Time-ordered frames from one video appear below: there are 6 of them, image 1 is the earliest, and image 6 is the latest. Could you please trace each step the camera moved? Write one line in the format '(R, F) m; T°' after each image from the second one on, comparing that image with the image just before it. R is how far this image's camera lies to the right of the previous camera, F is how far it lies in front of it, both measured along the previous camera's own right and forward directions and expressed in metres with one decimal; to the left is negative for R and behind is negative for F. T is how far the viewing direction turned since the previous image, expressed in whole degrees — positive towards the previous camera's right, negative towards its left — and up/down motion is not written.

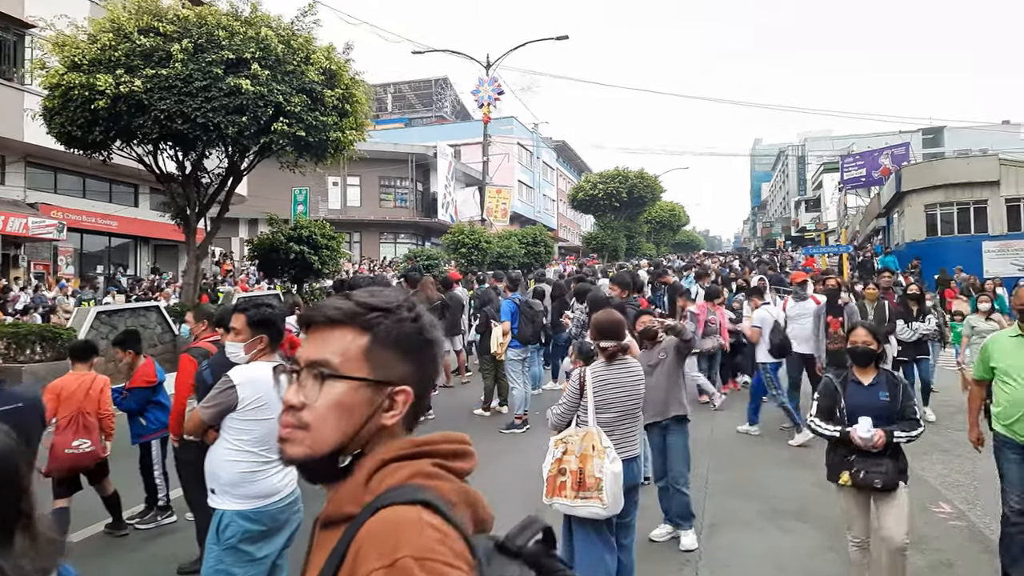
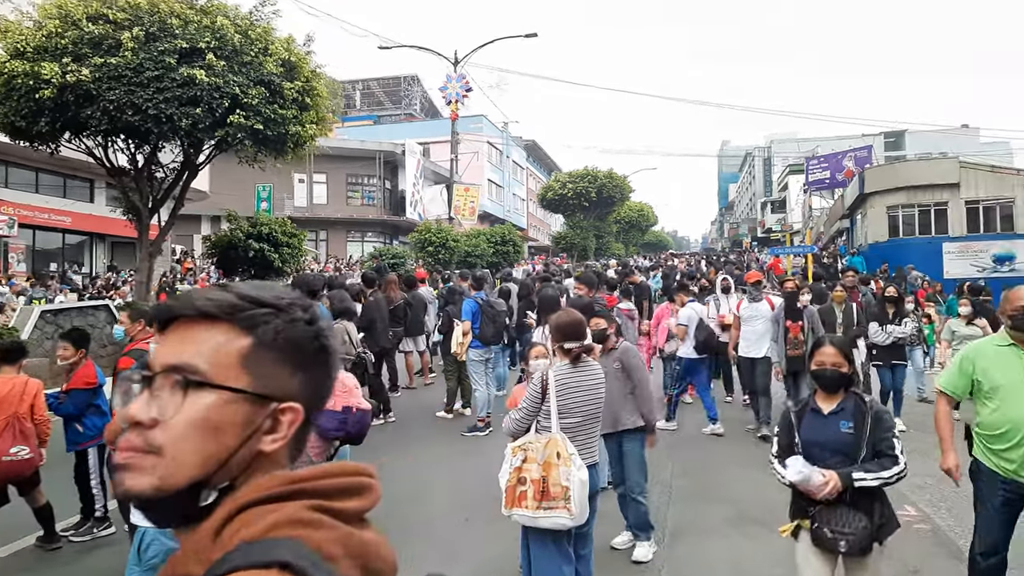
(+0.1, +0.2) m; +2°
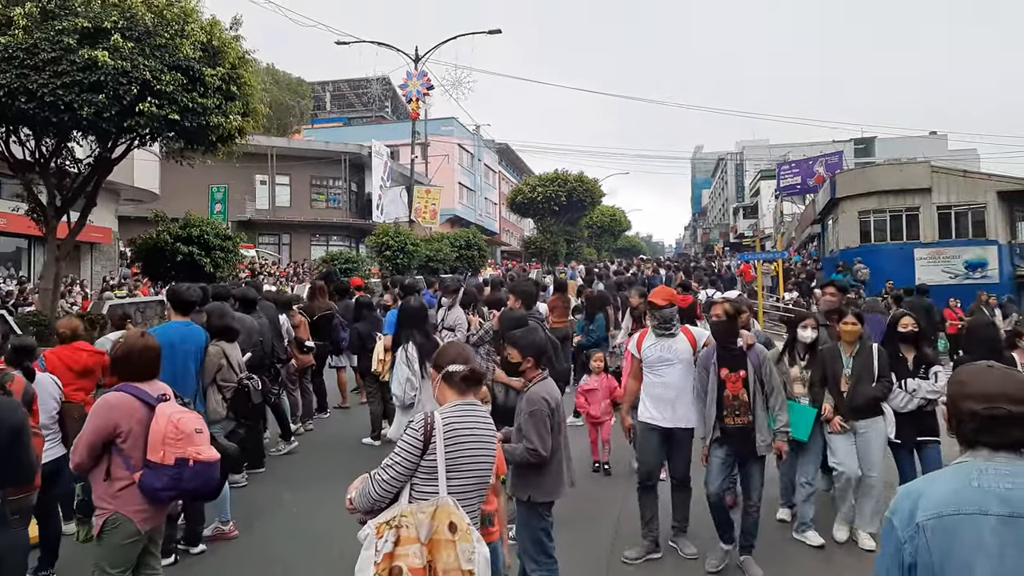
(+0.5, +1.0) m; +2°
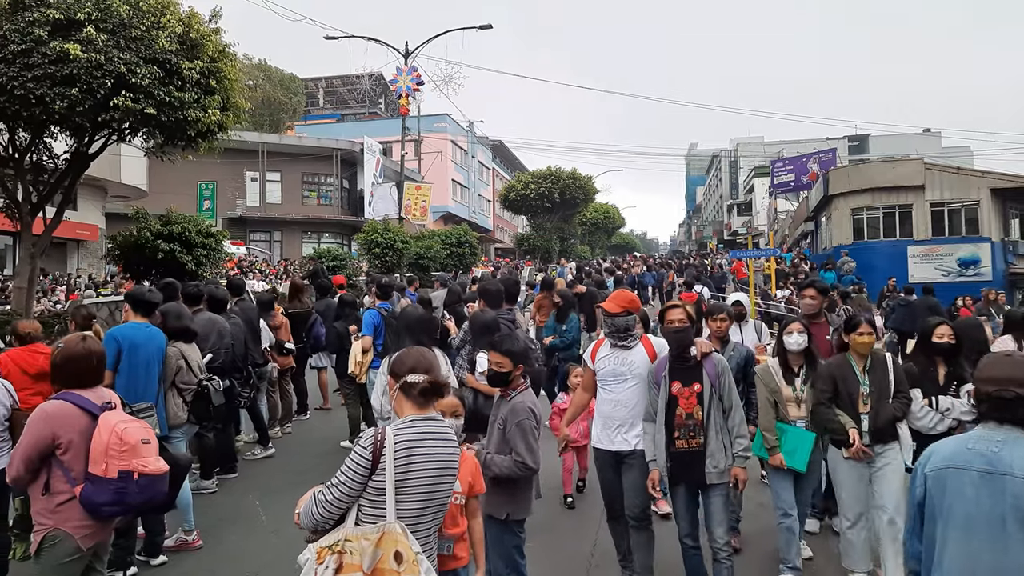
(+0.1, +0.2) m; 0°
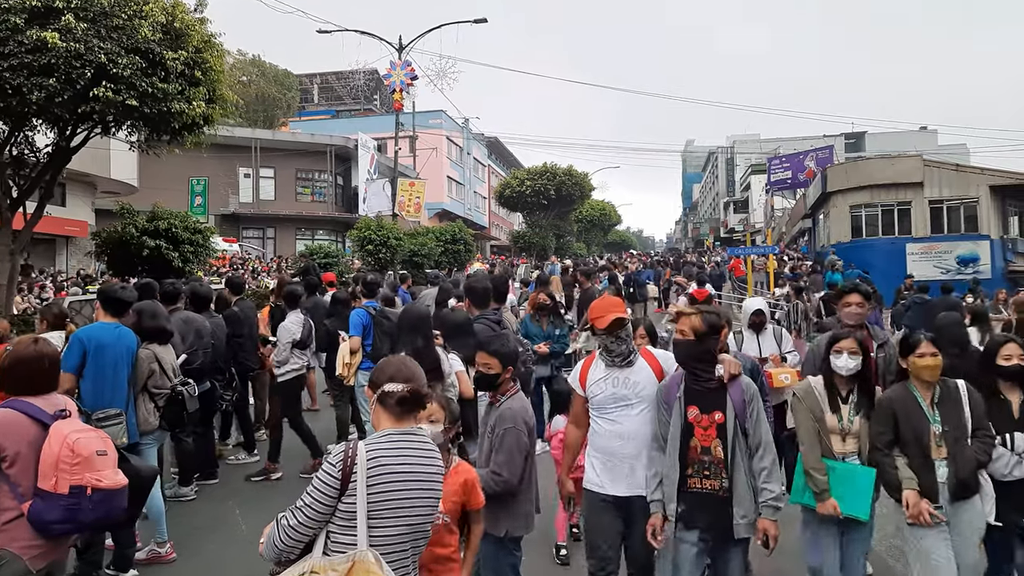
(0.0, +0.3) m; 0°
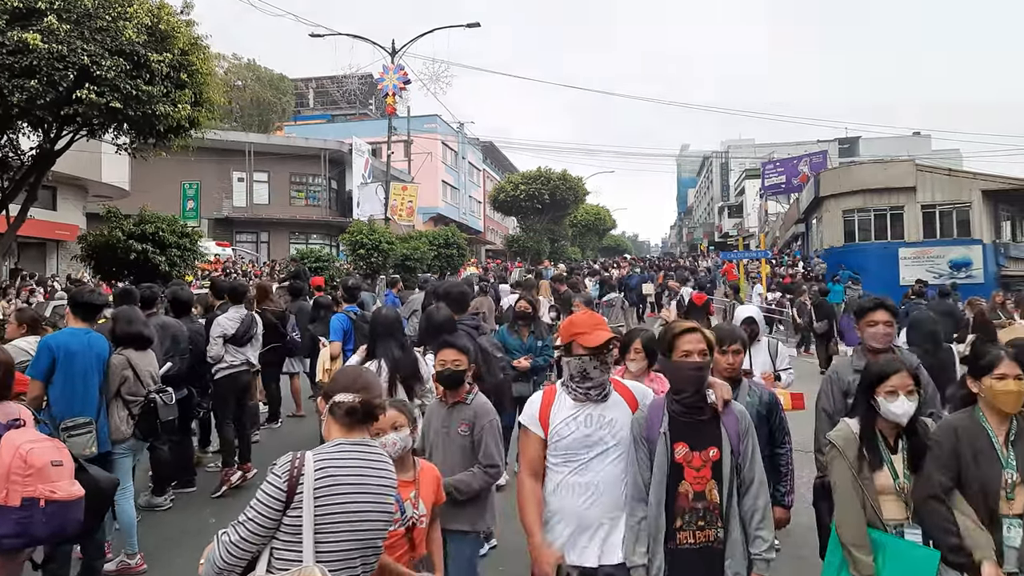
(+0.1, +0.1) m; 0°
